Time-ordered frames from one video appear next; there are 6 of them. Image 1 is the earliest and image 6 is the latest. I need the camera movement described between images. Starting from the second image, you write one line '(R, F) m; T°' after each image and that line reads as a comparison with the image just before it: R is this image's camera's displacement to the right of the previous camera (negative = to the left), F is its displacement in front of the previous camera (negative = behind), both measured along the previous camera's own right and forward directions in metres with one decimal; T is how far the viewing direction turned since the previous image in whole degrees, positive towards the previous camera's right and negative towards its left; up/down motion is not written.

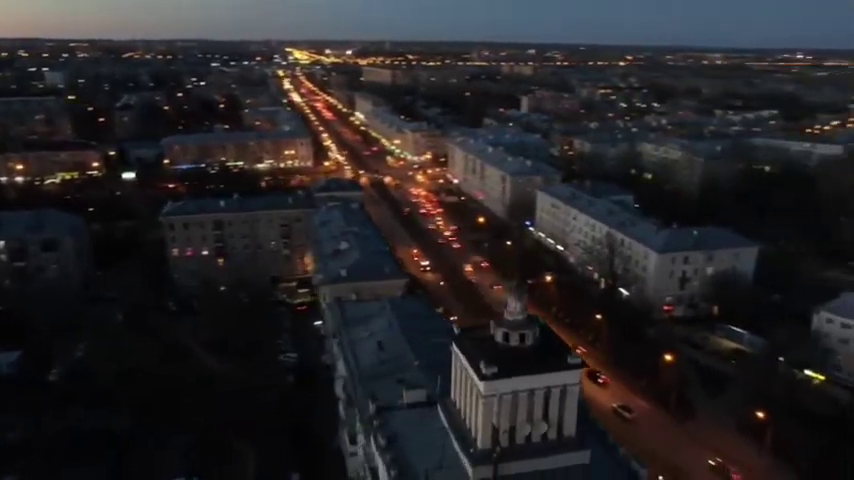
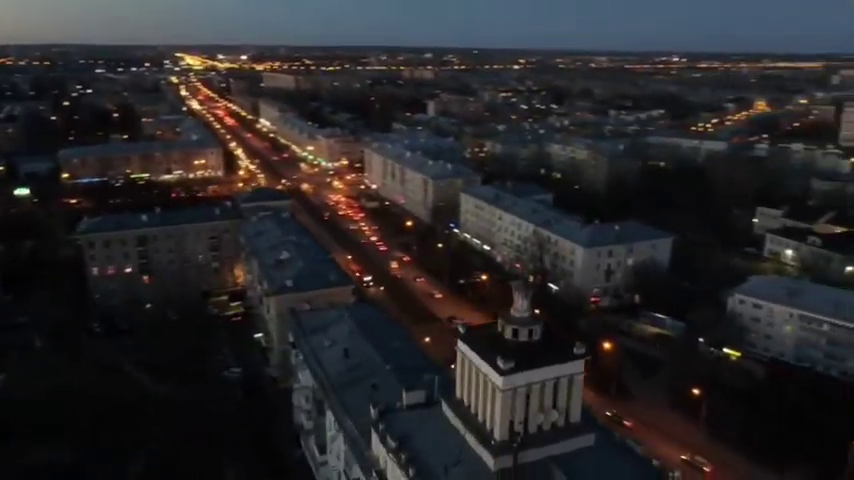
(-1.5, -0.3) m; +8°
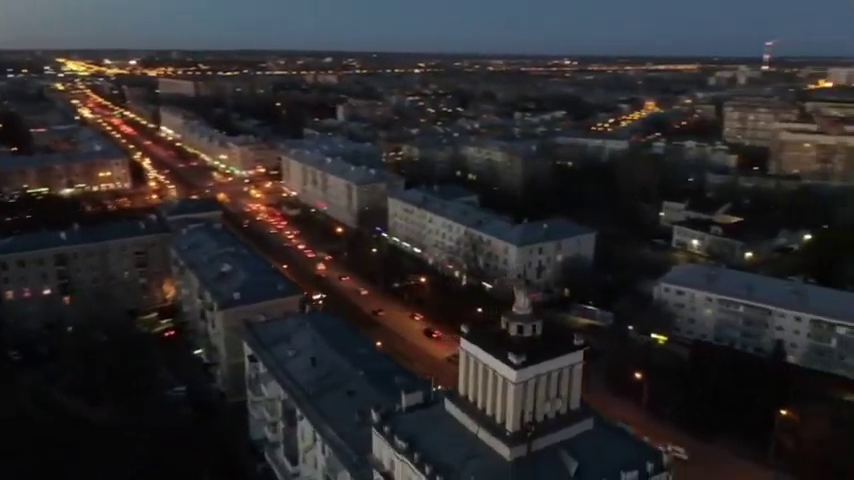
(-1.6, -0.3) m; +8°
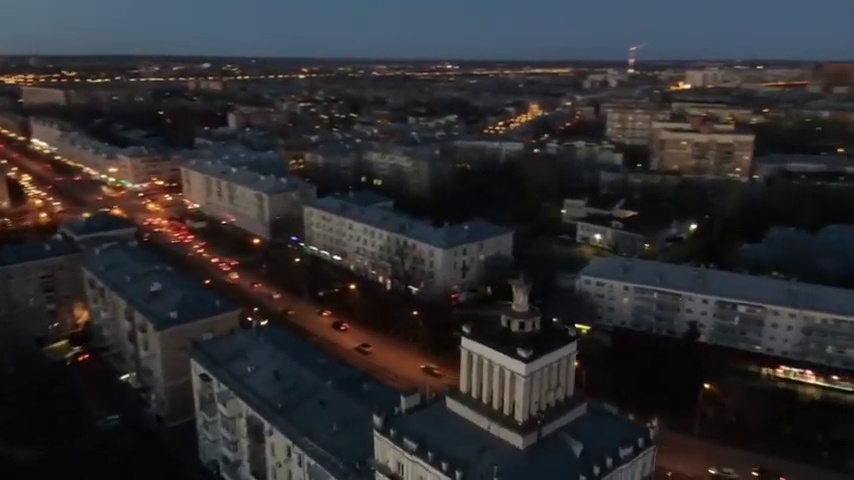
(-1.9, -0.3) m; +10°
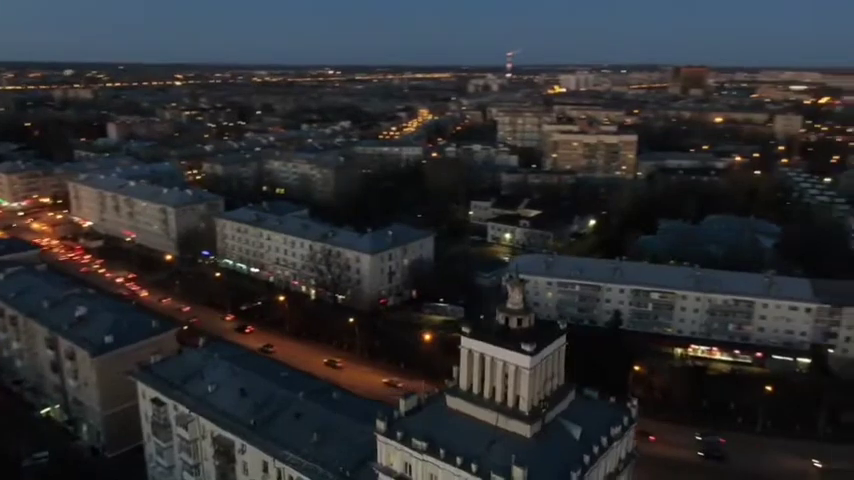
(-2.0, -0.3) m; +10°
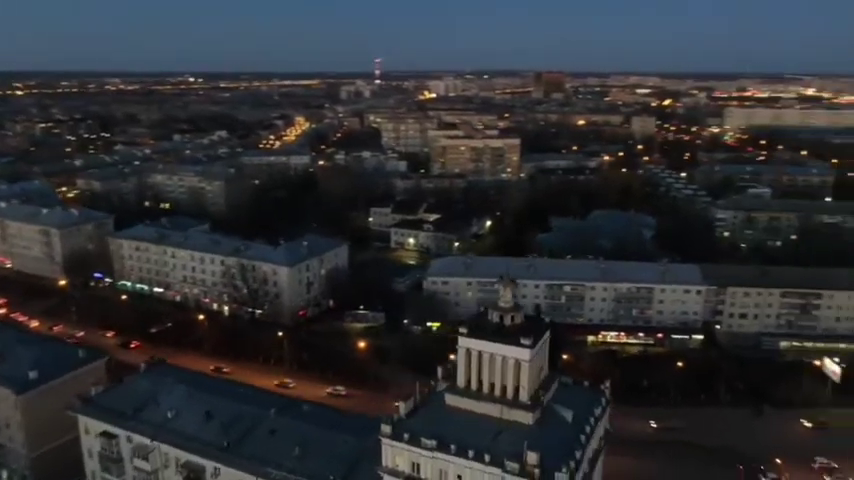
(-2.3, -0.4) m; +11°
